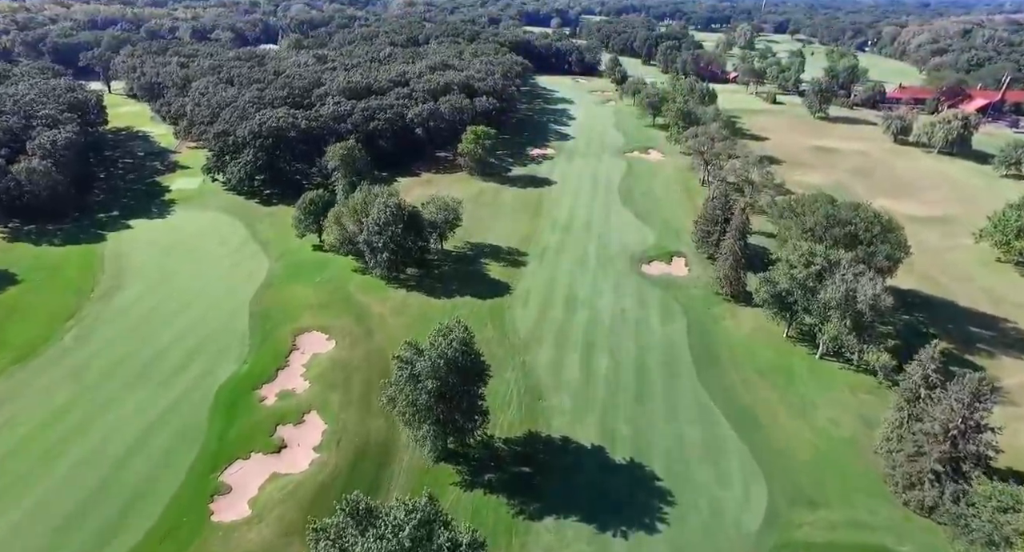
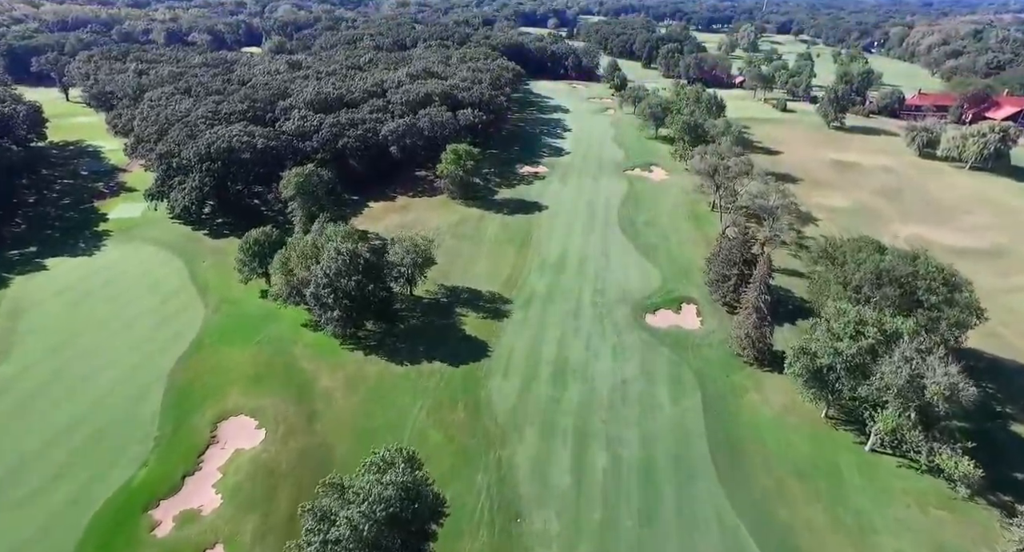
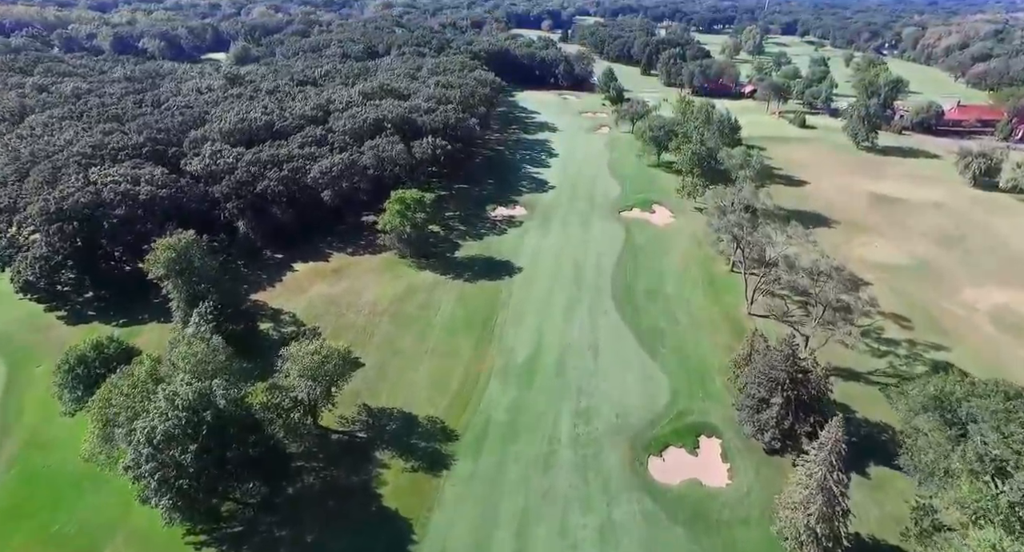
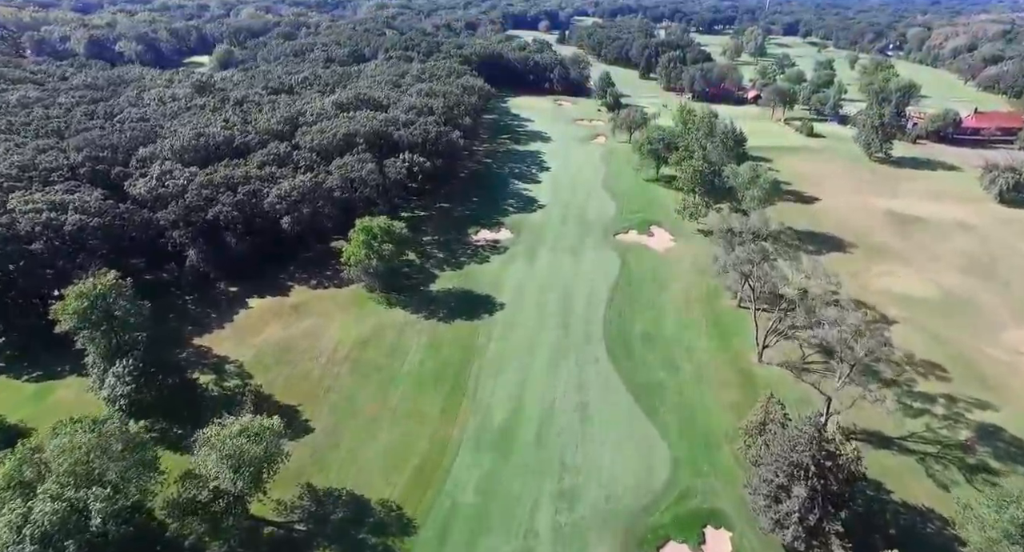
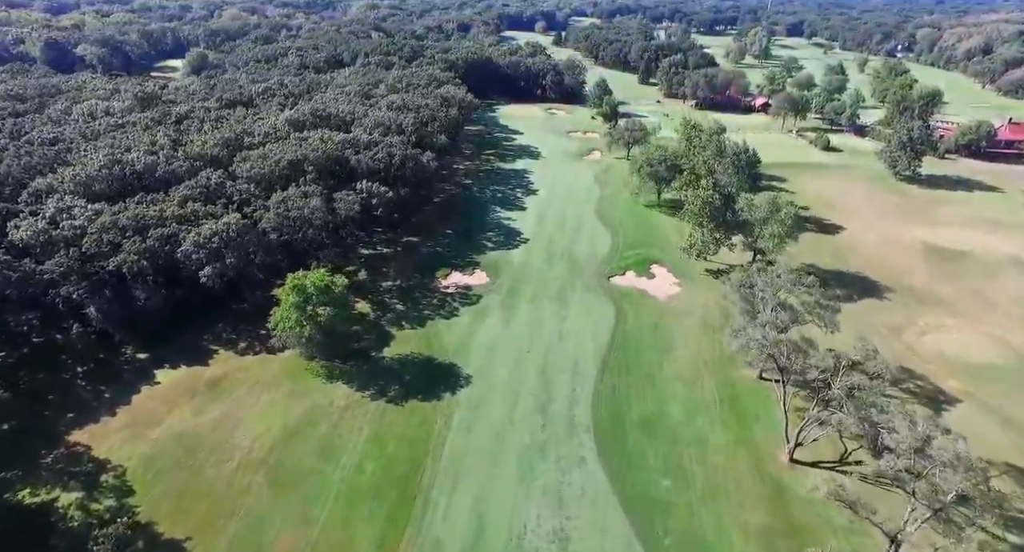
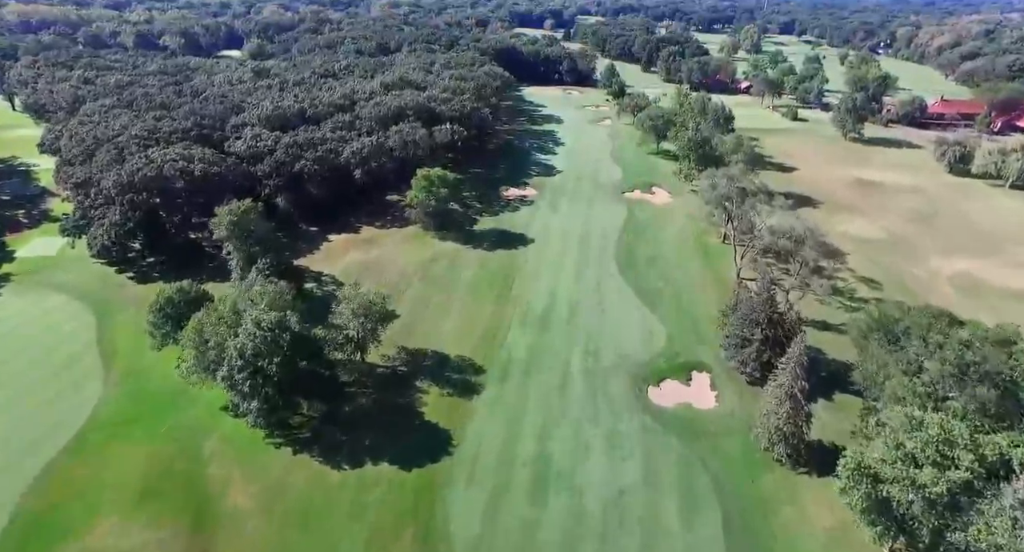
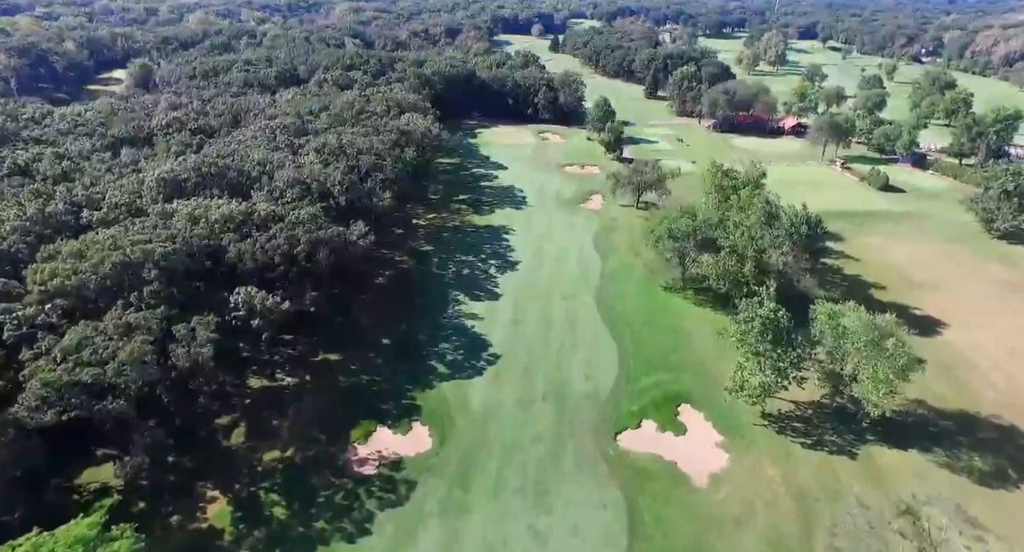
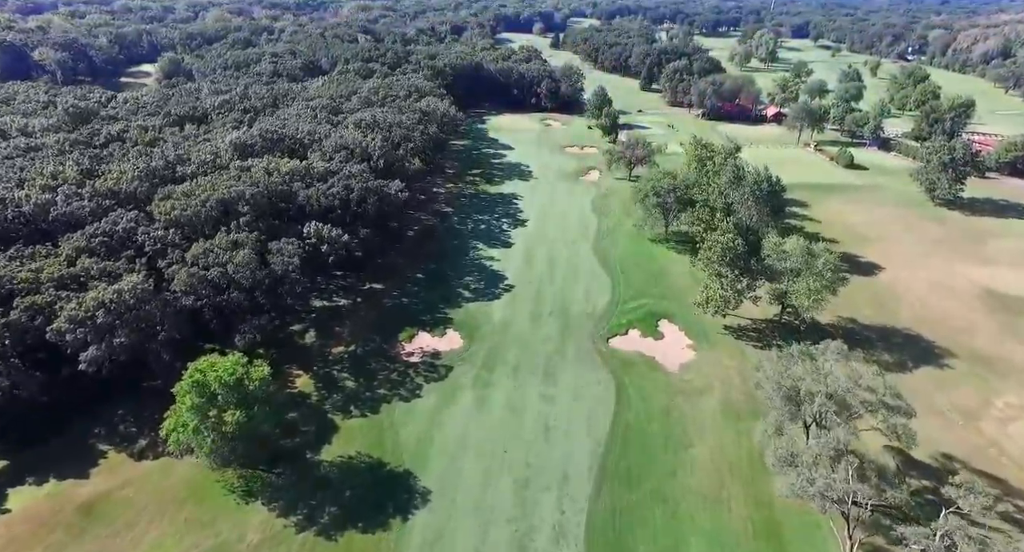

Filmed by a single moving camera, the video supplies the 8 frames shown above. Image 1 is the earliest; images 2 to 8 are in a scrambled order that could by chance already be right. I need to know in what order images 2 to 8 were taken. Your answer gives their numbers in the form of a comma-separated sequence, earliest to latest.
2, 6, 3, 4, 5, 8, 7
